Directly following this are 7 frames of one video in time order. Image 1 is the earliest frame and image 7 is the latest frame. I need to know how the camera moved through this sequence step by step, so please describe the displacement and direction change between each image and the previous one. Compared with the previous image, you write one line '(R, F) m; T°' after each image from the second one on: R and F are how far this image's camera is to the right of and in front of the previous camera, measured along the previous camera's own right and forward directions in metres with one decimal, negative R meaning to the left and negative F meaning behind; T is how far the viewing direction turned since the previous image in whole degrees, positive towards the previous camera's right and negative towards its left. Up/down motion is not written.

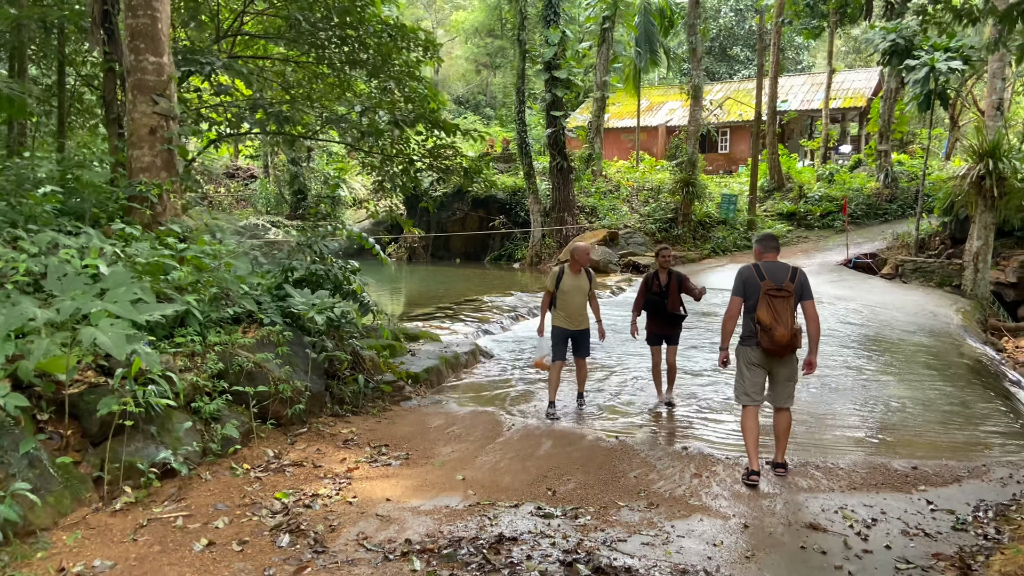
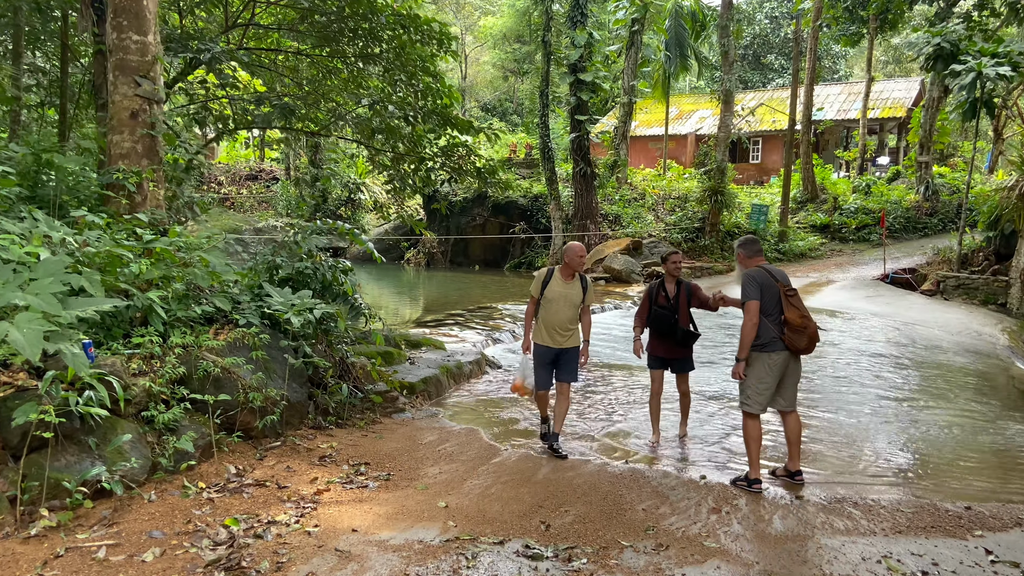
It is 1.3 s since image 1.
(+0.1, +0.5) m; -2°
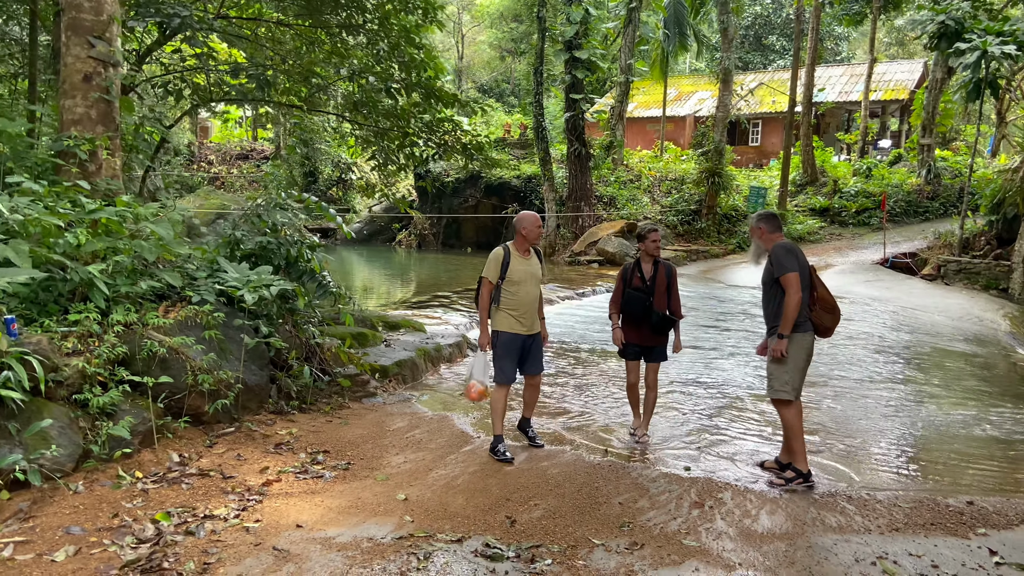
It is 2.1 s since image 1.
(+0.1, +0.3) m; 0°
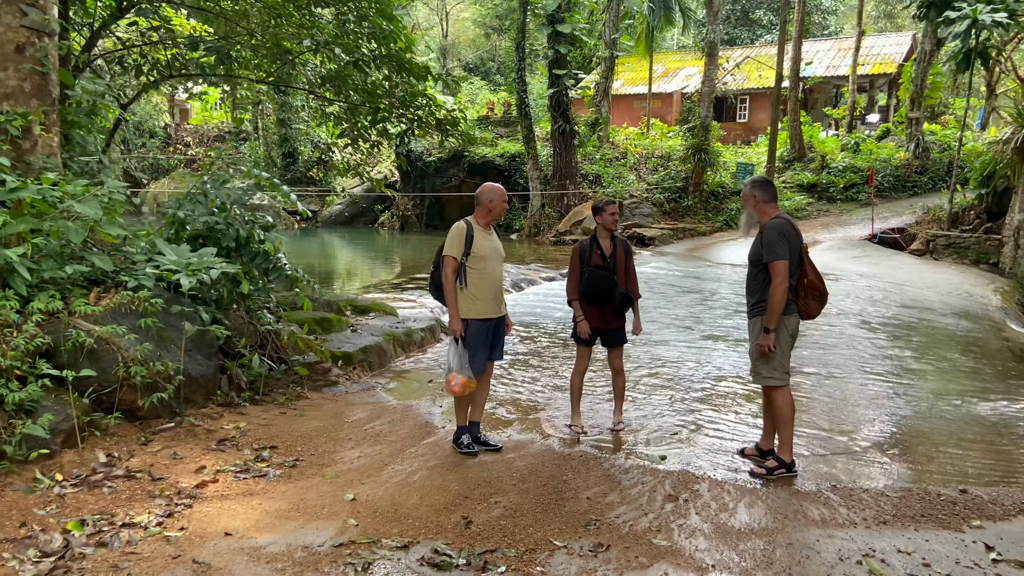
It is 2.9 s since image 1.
(+0.1, +0.3) m; +1°
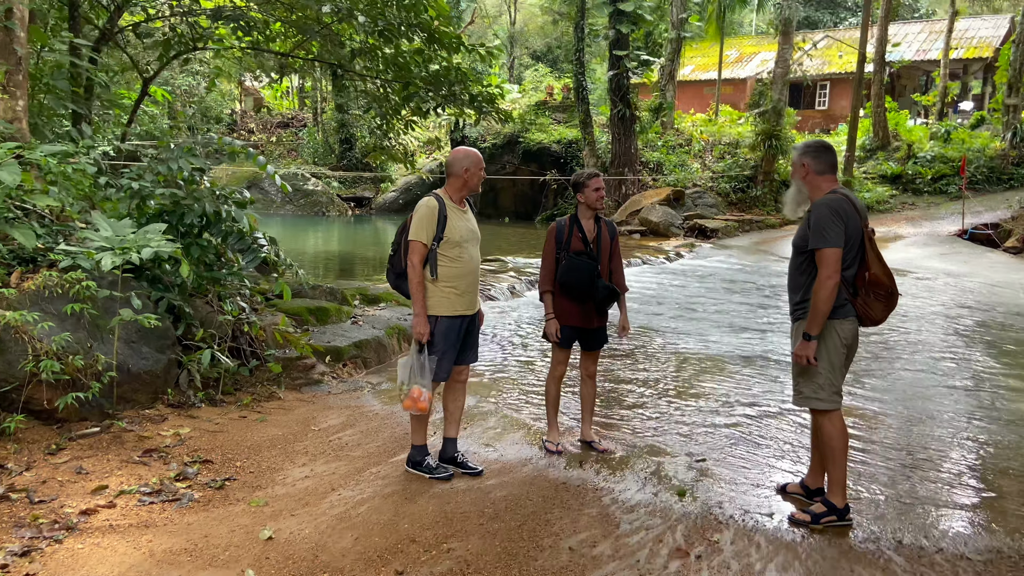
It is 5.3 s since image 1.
(+0.3, +0.7) m; -5°
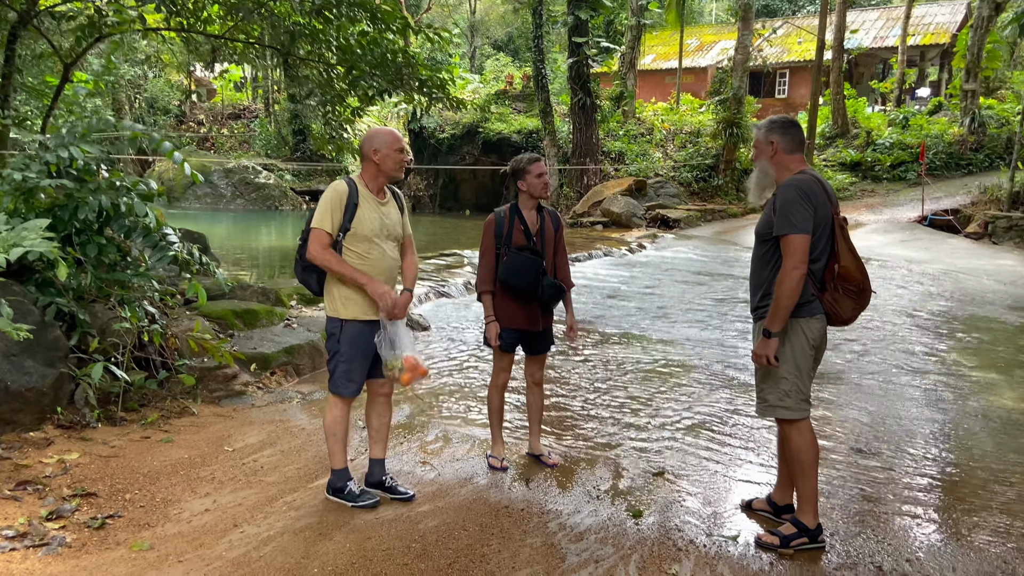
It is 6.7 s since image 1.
(+0.1, +0.4) m; +2°
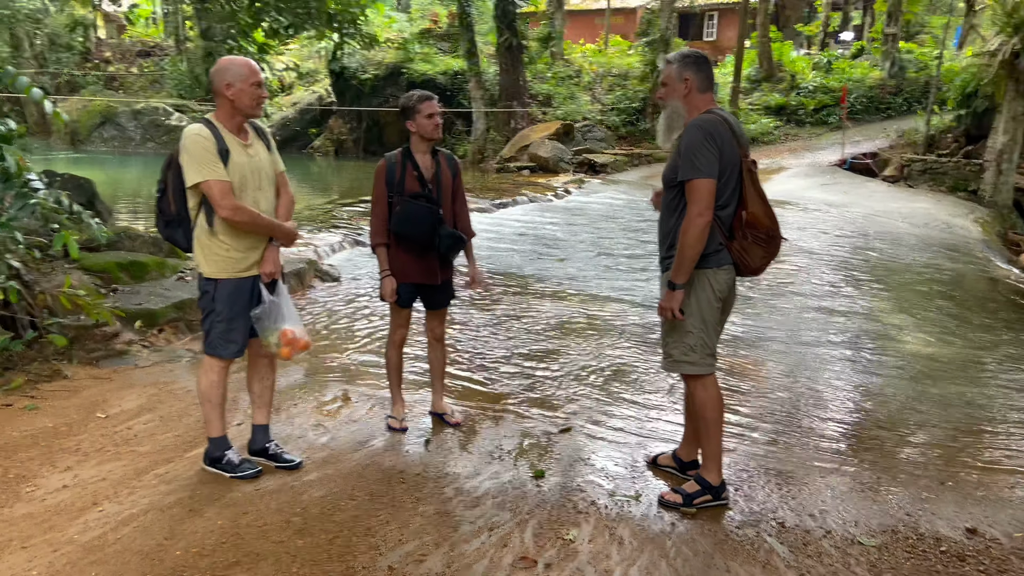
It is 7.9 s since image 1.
(+0.1, +0.2) m; +5°
